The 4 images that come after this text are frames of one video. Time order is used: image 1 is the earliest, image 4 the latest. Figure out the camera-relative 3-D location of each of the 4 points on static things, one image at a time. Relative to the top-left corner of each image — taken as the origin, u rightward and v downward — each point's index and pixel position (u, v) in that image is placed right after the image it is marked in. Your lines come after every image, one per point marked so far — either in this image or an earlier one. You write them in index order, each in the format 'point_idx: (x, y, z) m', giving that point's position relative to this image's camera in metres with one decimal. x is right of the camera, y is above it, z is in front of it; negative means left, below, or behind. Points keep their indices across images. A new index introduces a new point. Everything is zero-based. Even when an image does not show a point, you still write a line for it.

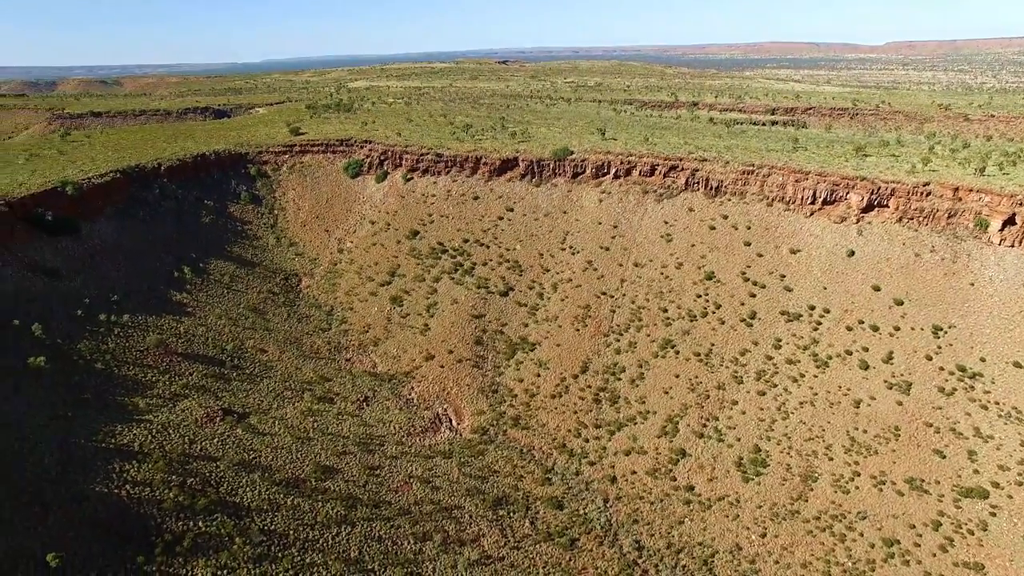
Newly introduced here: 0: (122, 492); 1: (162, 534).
0: (-12.1, -6.3, +18.3) m
1: (-10.4, -7.3, +17.6) m
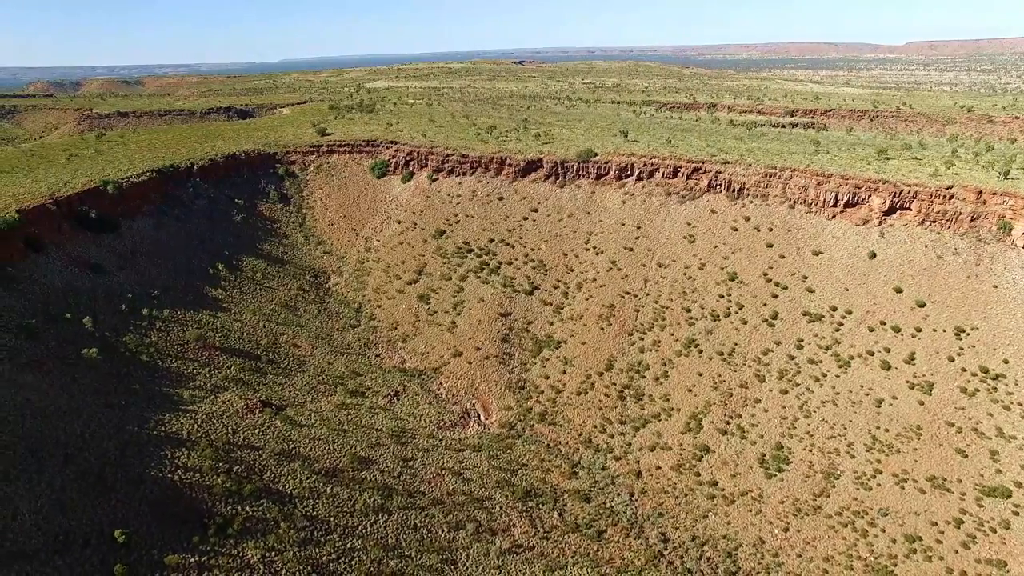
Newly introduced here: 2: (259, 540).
0: (-11.0, -6.2, +19.3) m
1: (-9.4, -7.2, +18.6) m
2: (-8.0, -7.9, +18.6) m
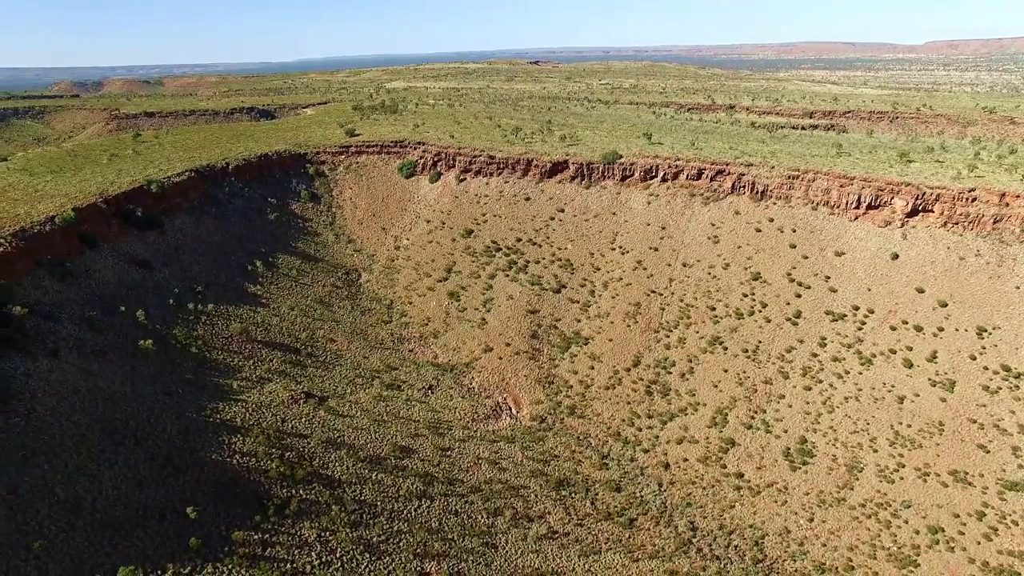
0: (-9.7, -6.0, +20.5) m
1: (-8.0, -7.0, +19.8) m
2: (-6.6, -7.8, +19.8) m
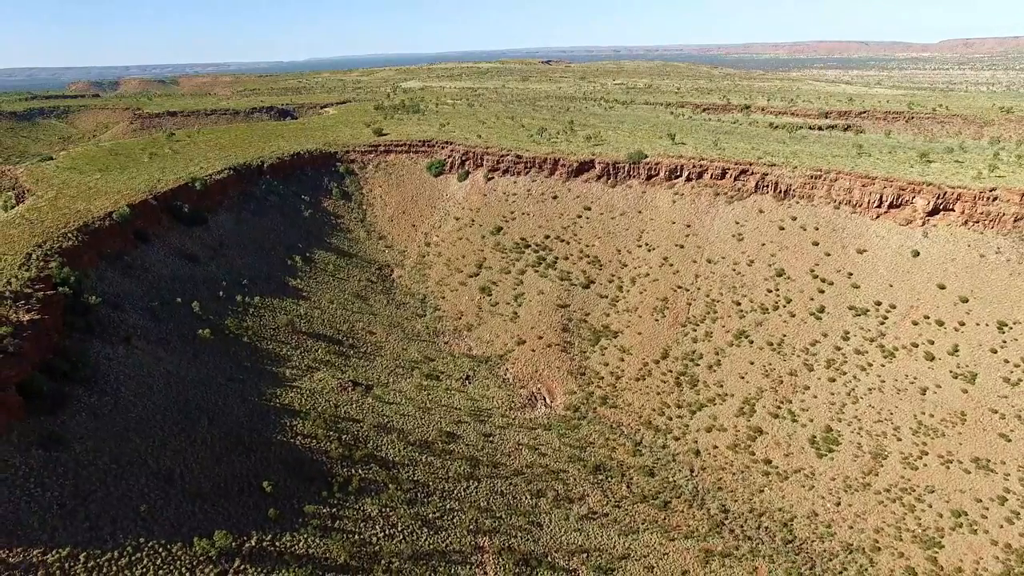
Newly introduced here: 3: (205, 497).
0: (-8.0, -5.7, +21.9) m
1: (-6.4, -6.7, +21.1) m
2: (-5.0, -7.5, +21.1) m
3: (-9.5, -6.4, +18.0) m
